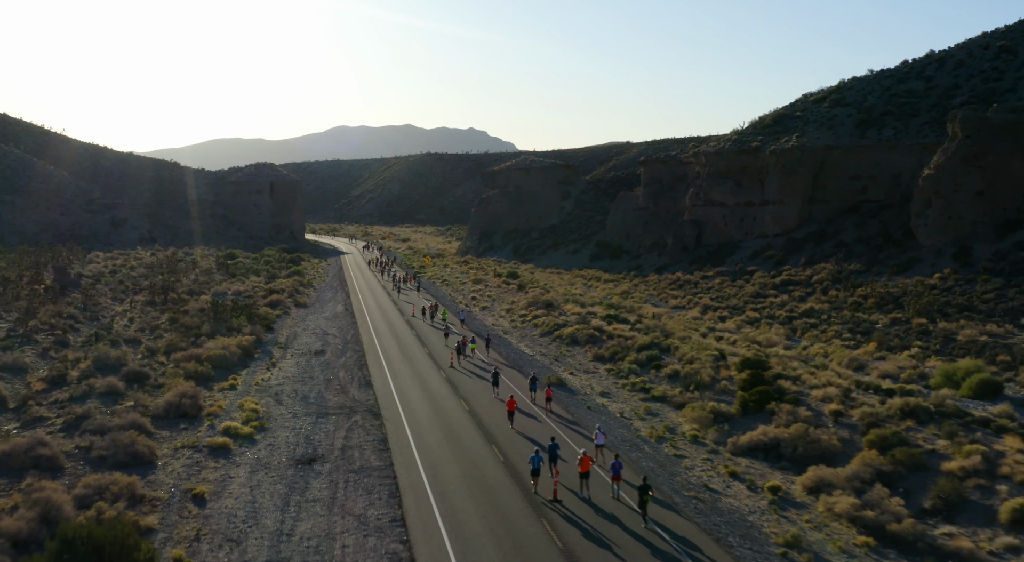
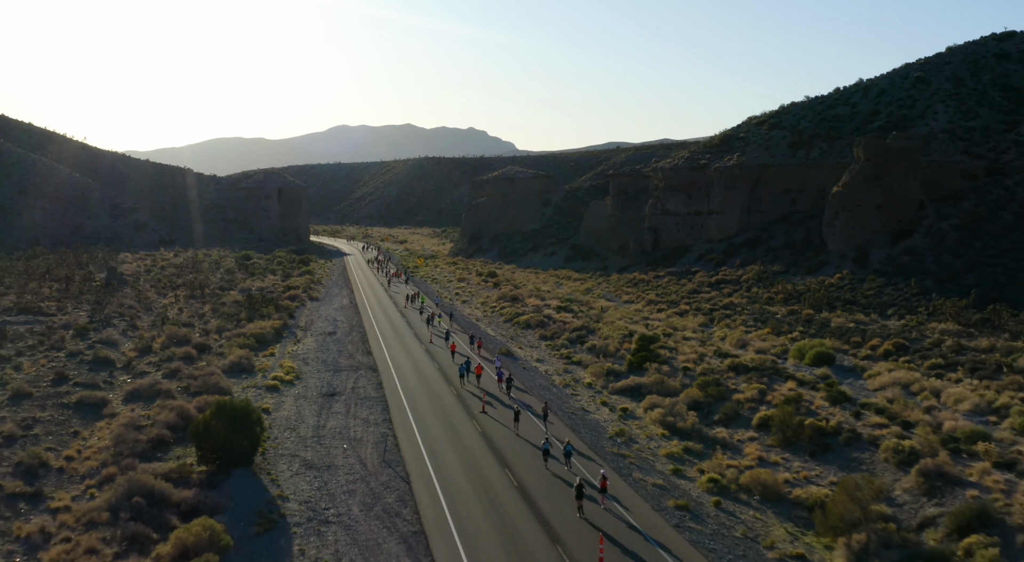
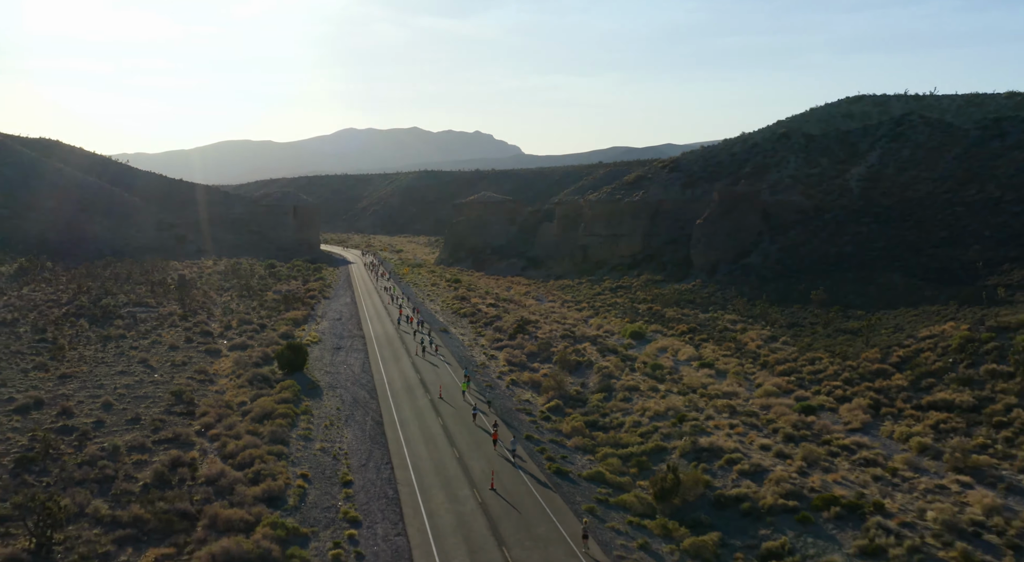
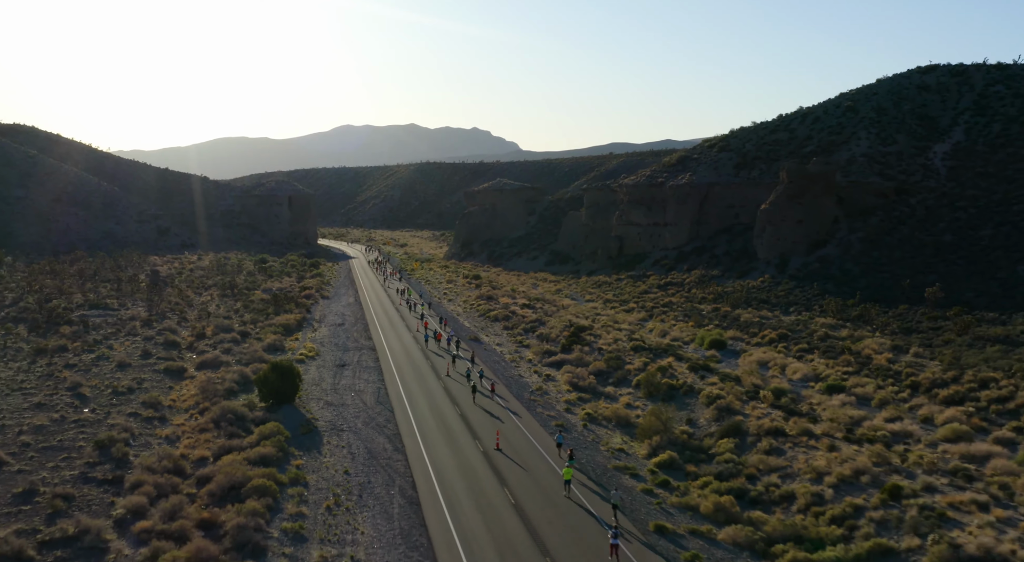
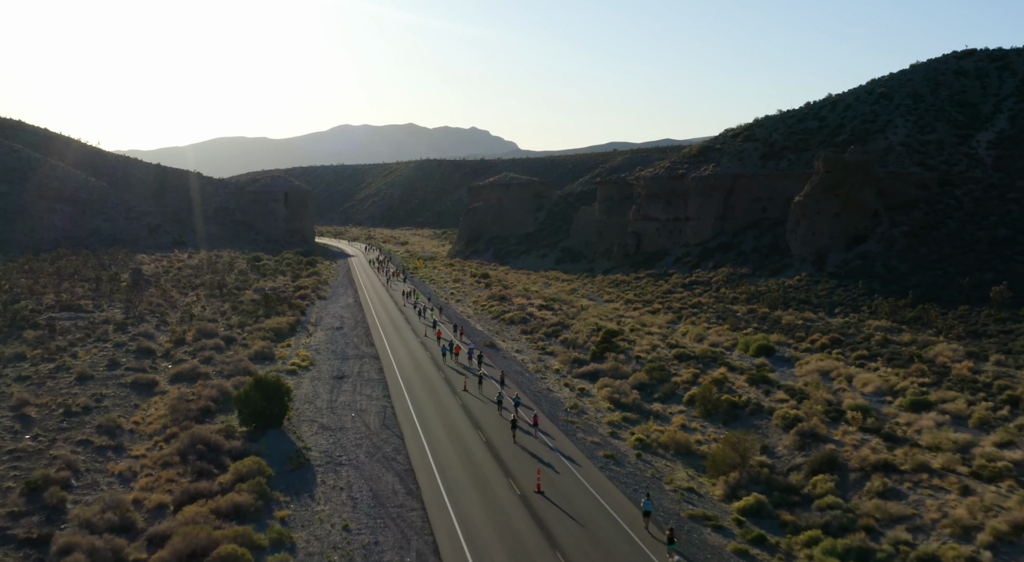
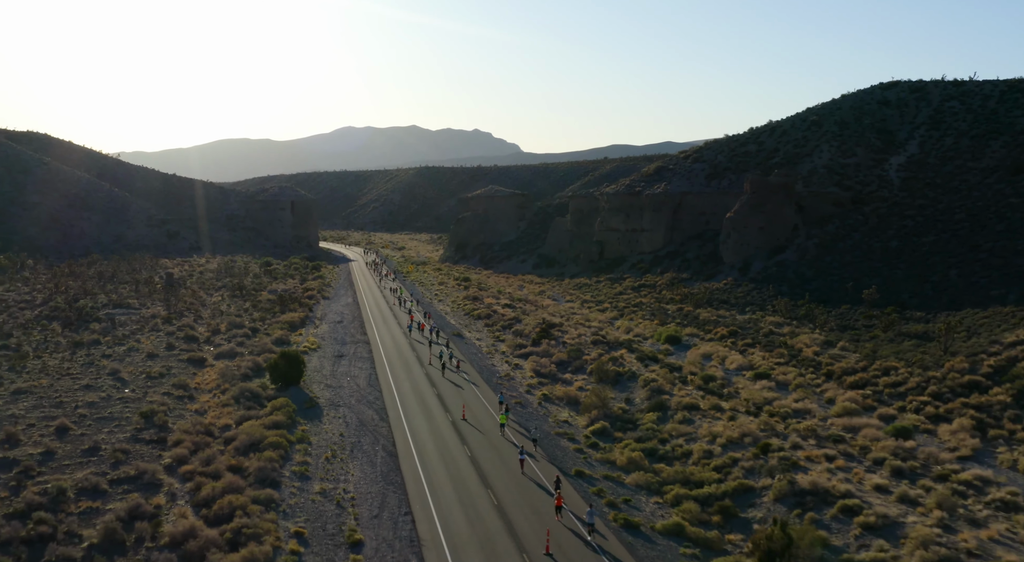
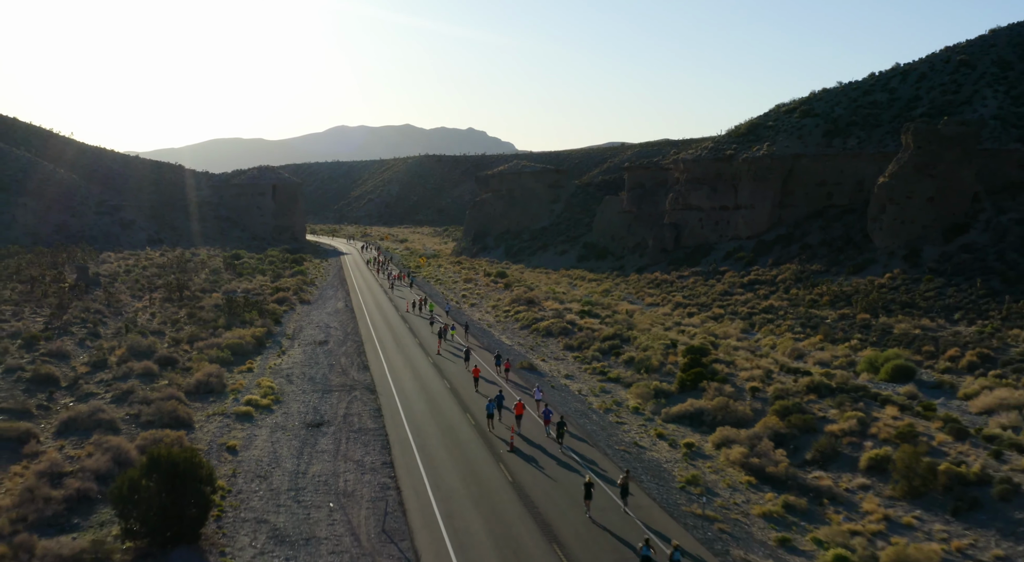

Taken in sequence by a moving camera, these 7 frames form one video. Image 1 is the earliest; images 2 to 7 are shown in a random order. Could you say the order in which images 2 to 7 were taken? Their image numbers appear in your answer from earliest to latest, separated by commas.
7, 2, 5, 4, 6, 3
